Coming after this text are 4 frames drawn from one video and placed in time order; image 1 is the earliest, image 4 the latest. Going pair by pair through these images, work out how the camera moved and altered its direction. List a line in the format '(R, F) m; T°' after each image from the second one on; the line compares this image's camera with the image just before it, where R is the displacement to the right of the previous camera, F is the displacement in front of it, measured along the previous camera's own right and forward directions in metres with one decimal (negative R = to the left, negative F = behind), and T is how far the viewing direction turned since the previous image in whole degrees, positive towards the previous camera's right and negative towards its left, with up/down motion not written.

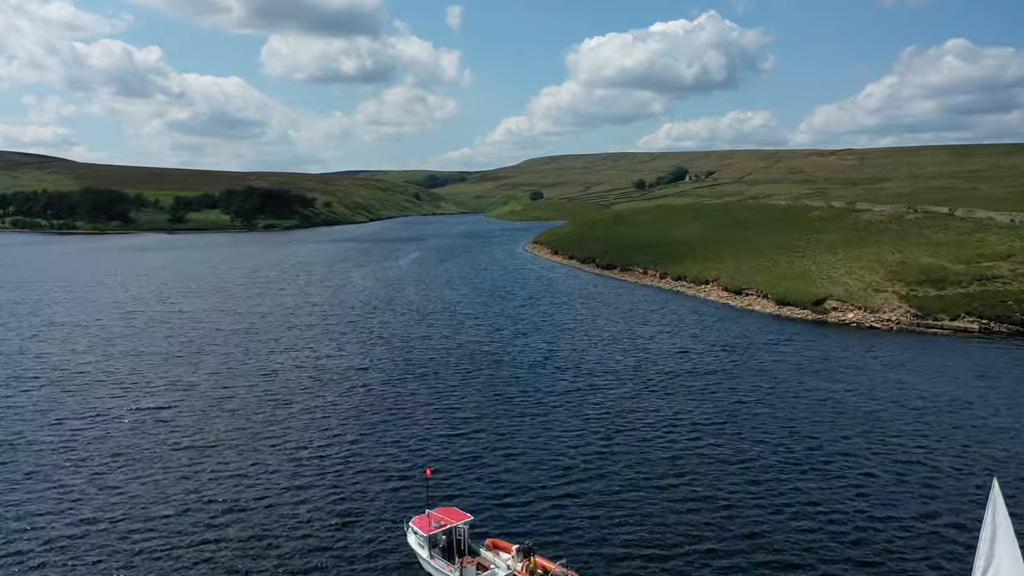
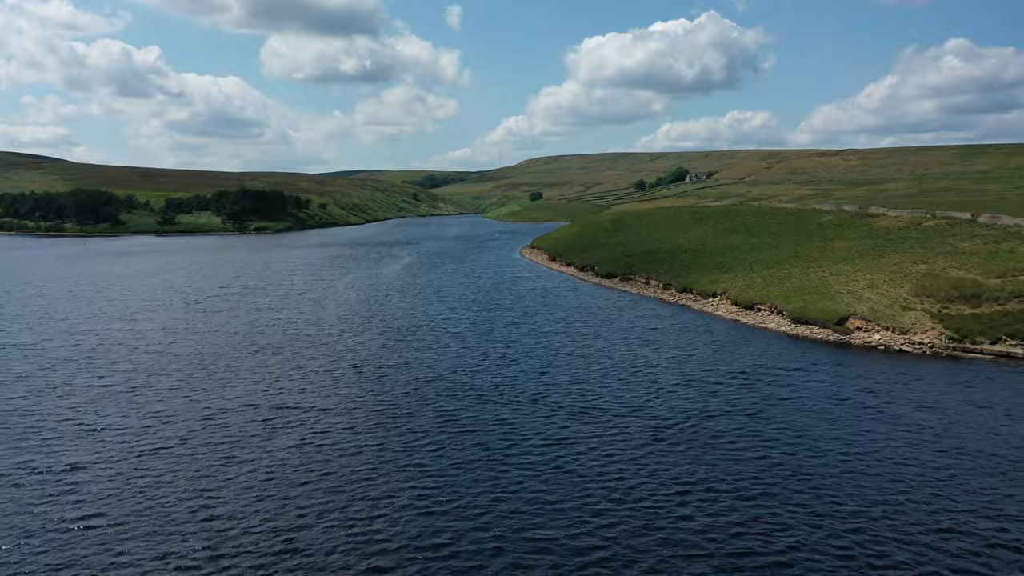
(+0.8, +7.1) m; 0°
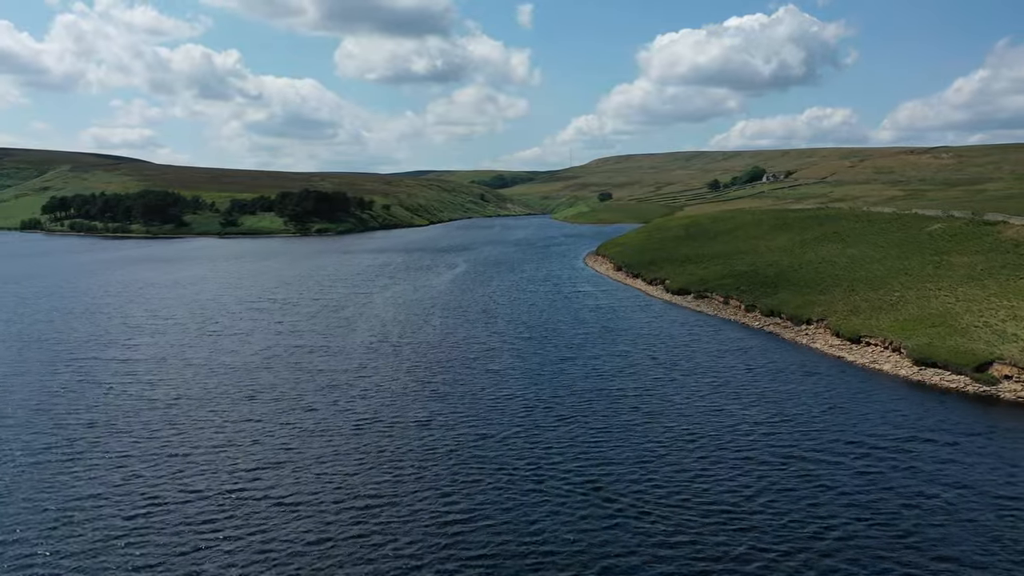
(+1.2, +12.4) m; -5°
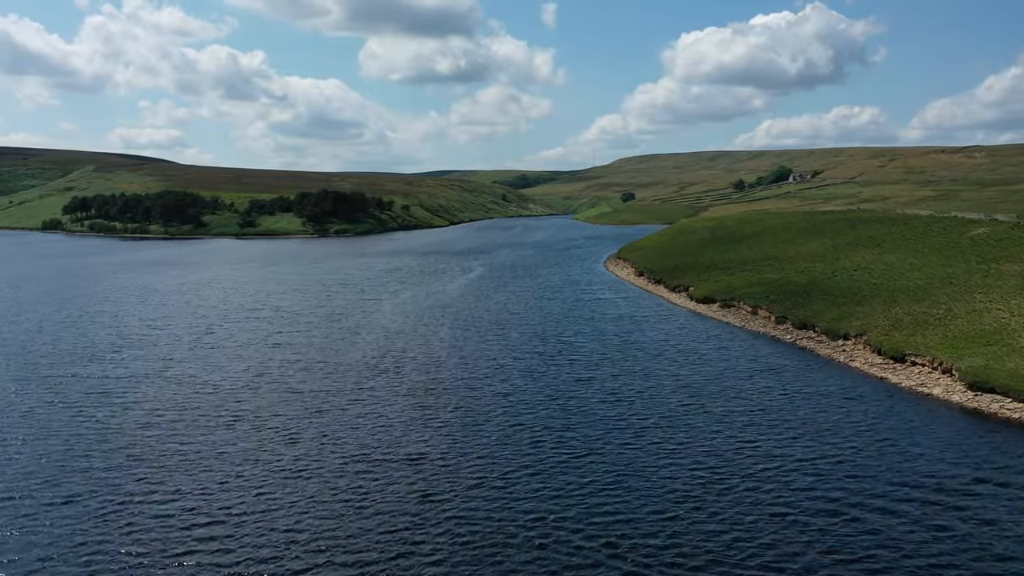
(+0.9, +5.3) m; -2°
